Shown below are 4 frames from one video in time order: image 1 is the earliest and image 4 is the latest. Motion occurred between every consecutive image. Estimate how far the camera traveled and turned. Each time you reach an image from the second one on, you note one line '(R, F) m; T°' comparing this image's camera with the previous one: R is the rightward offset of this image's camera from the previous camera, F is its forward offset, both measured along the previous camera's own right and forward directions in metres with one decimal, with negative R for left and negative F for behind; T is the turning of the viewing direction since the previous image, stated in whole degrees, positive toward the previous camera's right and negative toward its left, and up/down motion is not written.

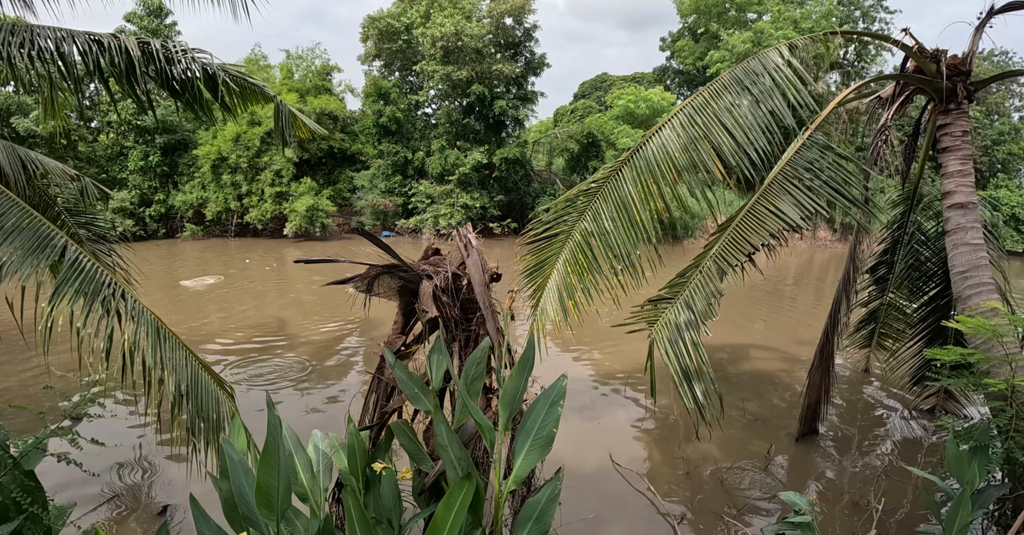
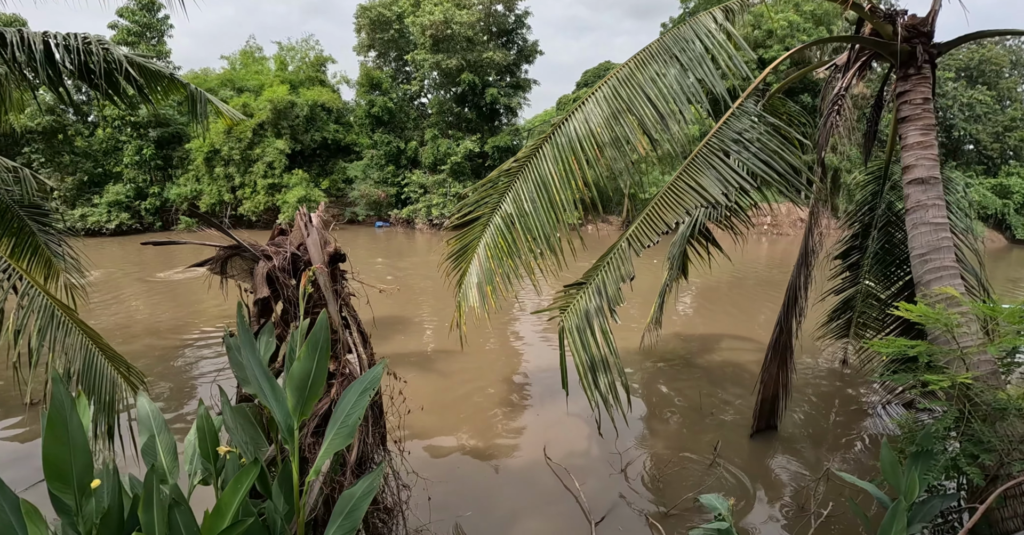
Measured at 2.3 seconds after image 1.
(+0.6, +0.3) m; -1°
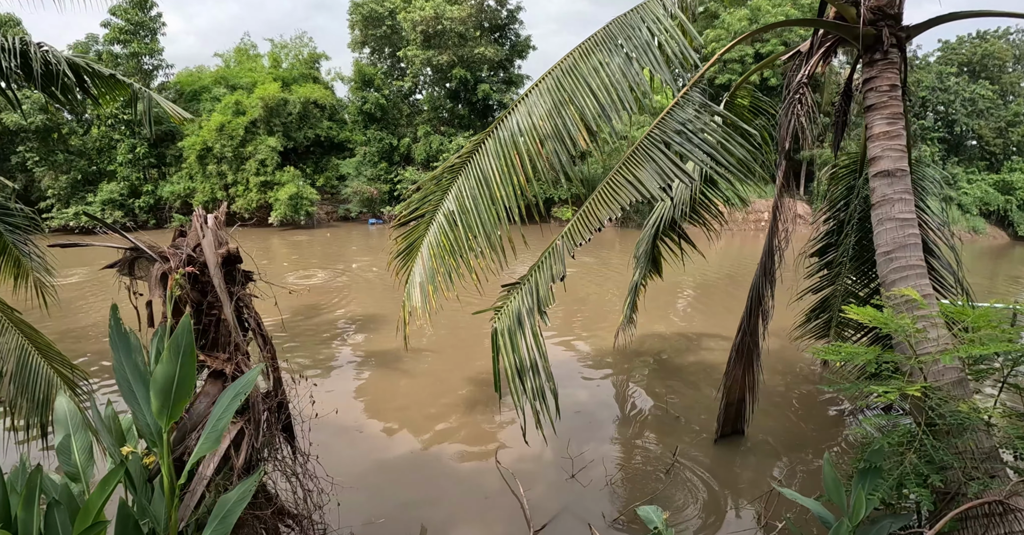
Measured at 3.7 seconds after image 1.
(+0.4, +0.2) m; -1°
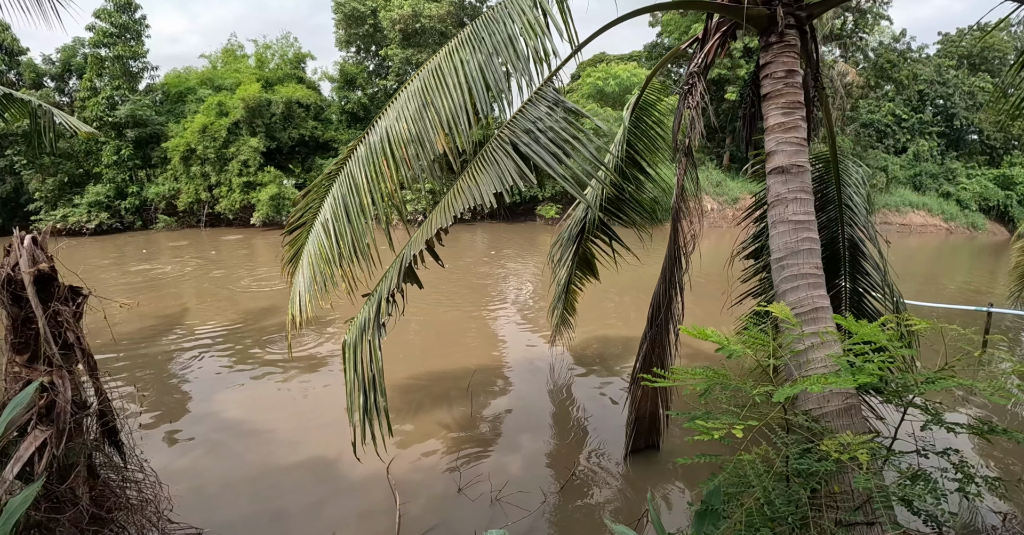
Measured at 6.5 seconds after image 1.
(+0.8, +0.2) m; -1°
